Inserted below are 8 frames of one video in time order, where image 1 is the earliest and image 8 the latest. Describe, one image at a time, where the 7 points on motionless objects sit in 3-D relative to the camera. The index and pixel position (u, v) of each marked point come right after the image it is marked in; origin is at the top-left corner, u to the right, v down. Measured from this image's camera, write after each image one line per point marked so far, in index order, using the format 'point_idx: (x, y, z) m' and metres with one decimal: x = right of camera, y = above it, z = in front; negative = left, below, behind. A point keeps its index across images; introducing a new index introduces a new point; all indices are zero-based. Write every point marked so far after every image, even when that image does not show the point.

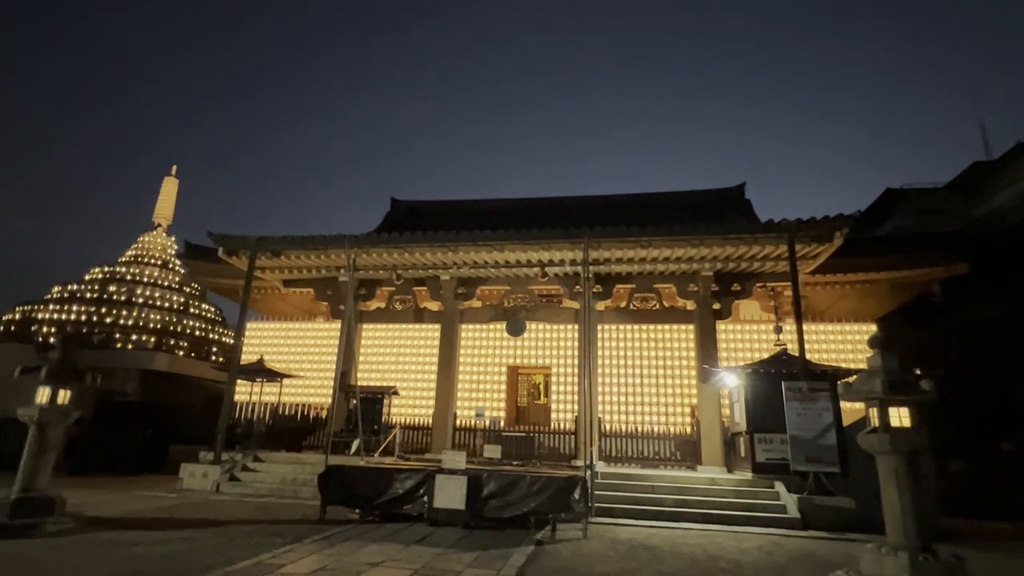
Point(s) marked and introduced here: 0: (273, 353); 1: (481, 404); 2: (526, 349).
0: (-6.9, -2.0, +16.4) m
1: (-0.8, -3.0, +14.6) m
2: (+0.3, -1.6, +14.8) m
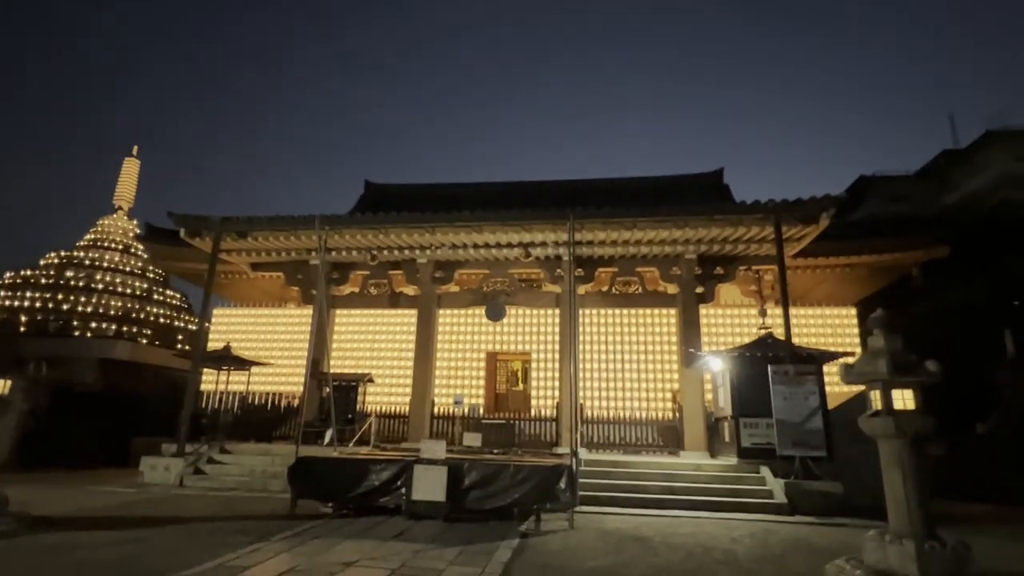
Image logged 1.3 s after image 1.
0: (-7.5, -1.5, +15.7) m
1: (-1.4, -2.6, +14.2) m
2: (-0.2, -1.2, +14.4) m
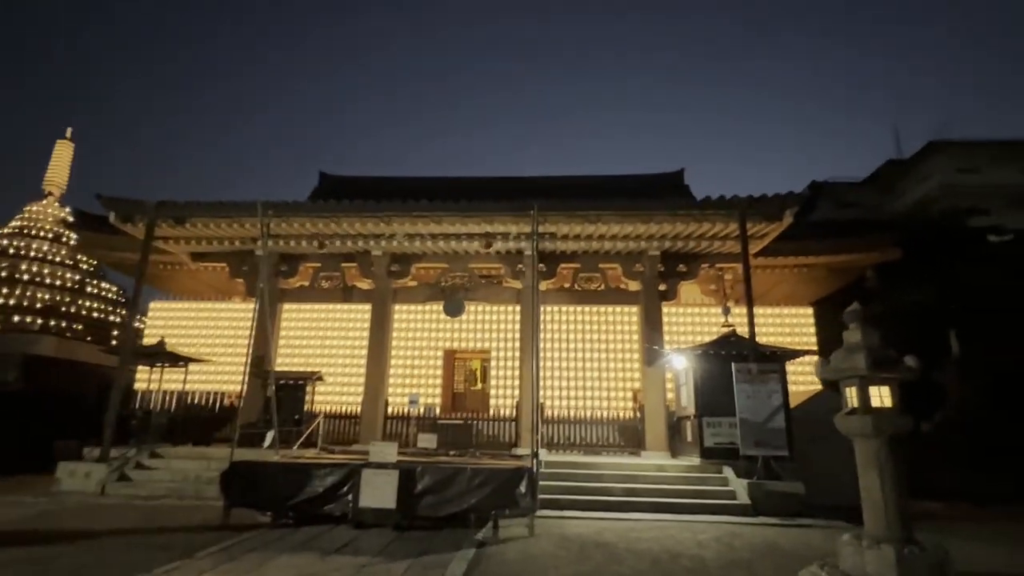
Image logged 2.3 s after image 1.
0: (-8.6, -1.3, +14.6) m
1: (-2.4, -2.5, +13.6) m
2: (-1.2, -1.1, +13.9) m
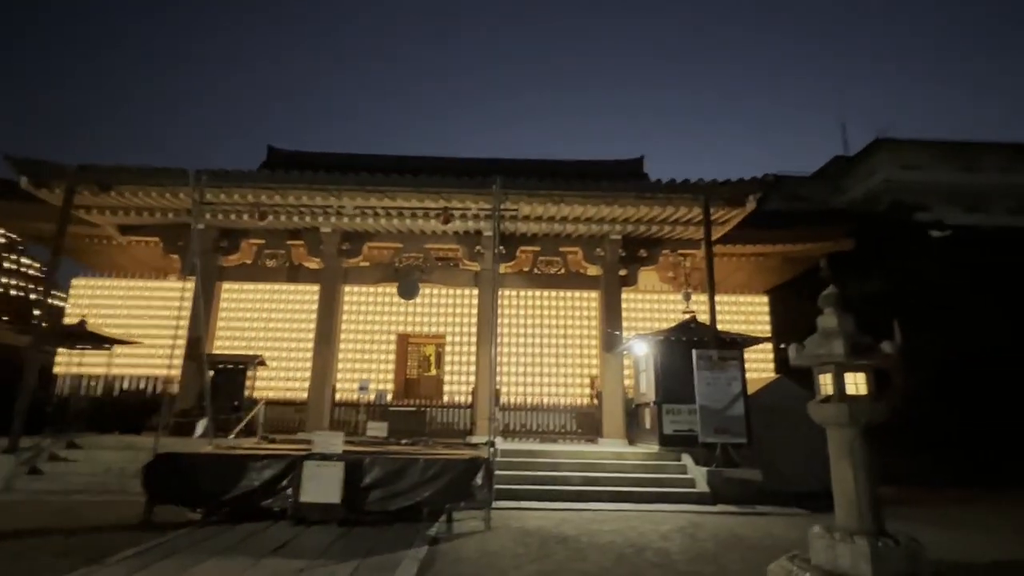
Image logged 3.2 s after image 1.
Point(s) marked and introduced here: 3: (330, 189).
0: (-9.7, -0.7, +13.5) m
1: (-3.4, -2.0, +12.9) m
2: (-2.3, -0.6, +13.3) m
3: (-3.4, +1.8, +10.3) m
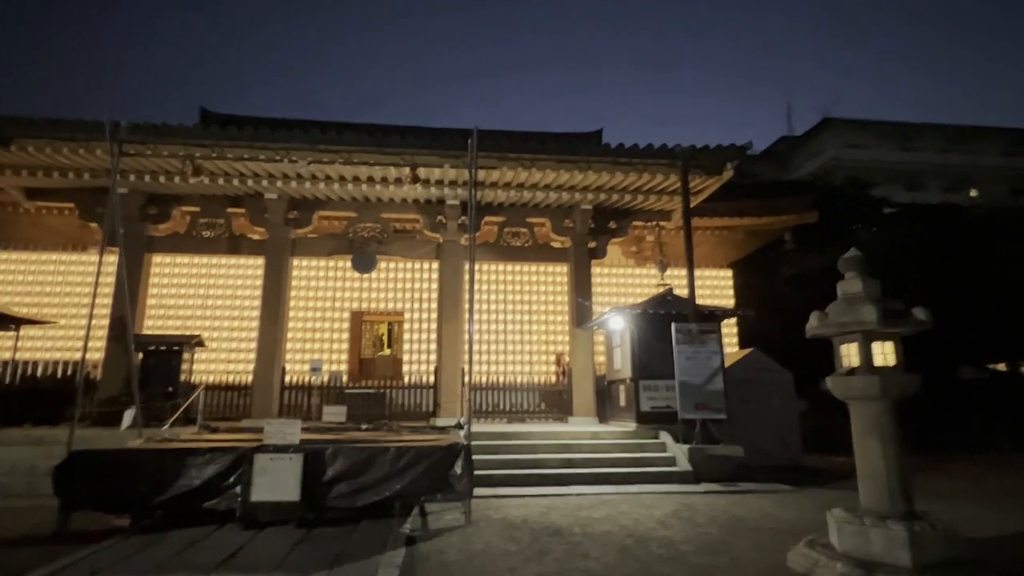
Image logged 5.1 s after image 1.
0: (-10.5, -0.2, +11.8) m
1: (-4.2, -1.4, +11.9) m
2: (-3.1, 0.0, +12.4) m
3: (-3.9, +2.3, +9.2) m
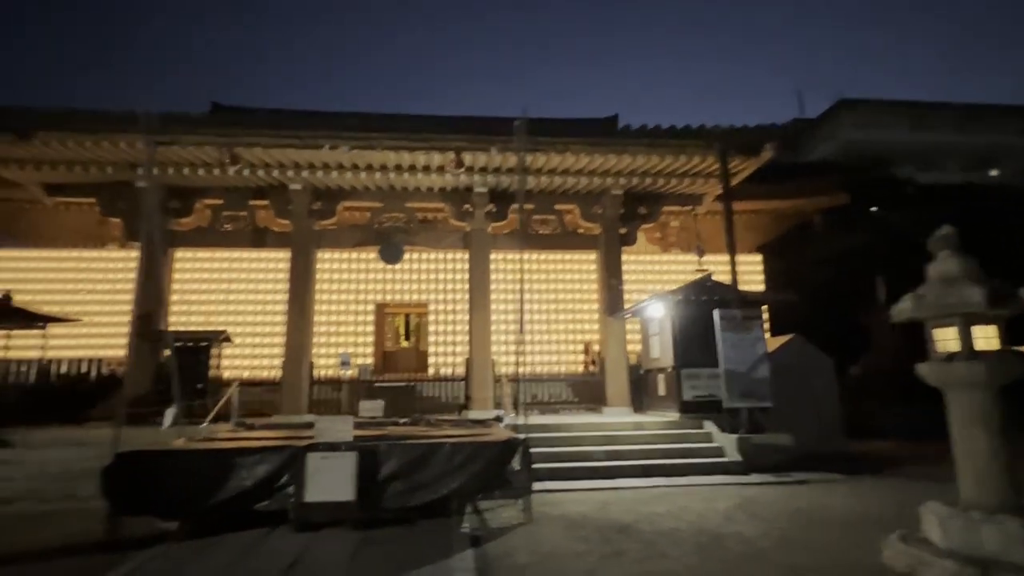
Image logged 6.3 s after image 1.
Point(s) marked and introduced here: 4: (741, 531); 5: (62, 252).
0: (-9.9, -0.1, +11.7) m
1: (-3.5, -1.3, +11.7) m
2: (-2.4, +0.2, +12.1) m
3: (-3.3, +2.4, +8.9) m
4: (+2.1, -2.2, +5.1) m
5: (-9.4, +0.8, +11.8) m
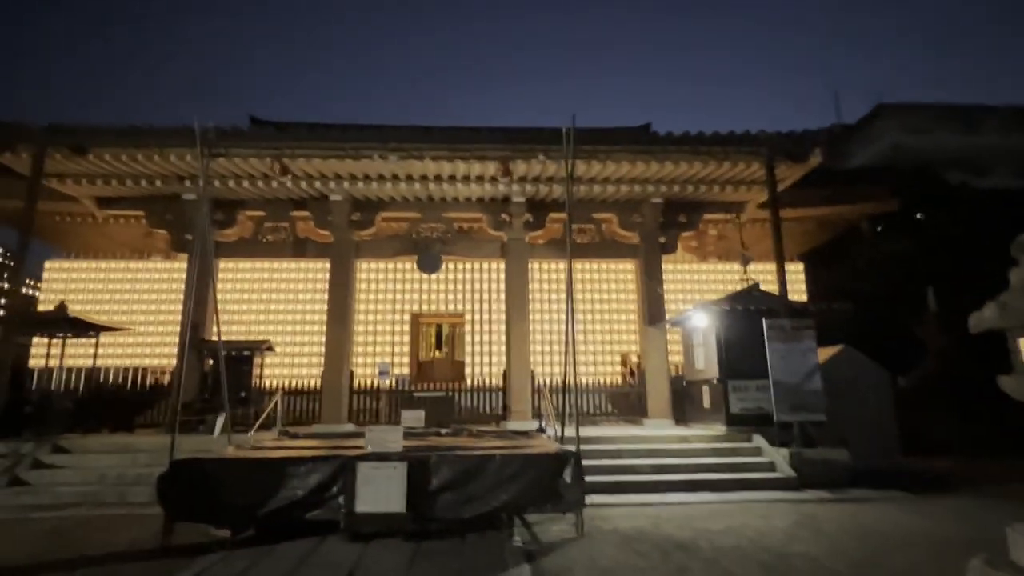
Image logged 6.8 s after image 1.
0: (-9.1, -0.3, +12.0) m
1: (-2.7, -1.5, +11.8) m
2: (-1.6, 0.0, +12.1) m
3: (-2.7, +2.3, +9.0) m
4: (+2.6, -2.3, +4.9) m
5: (-8.6, +0.5, +12.1) m
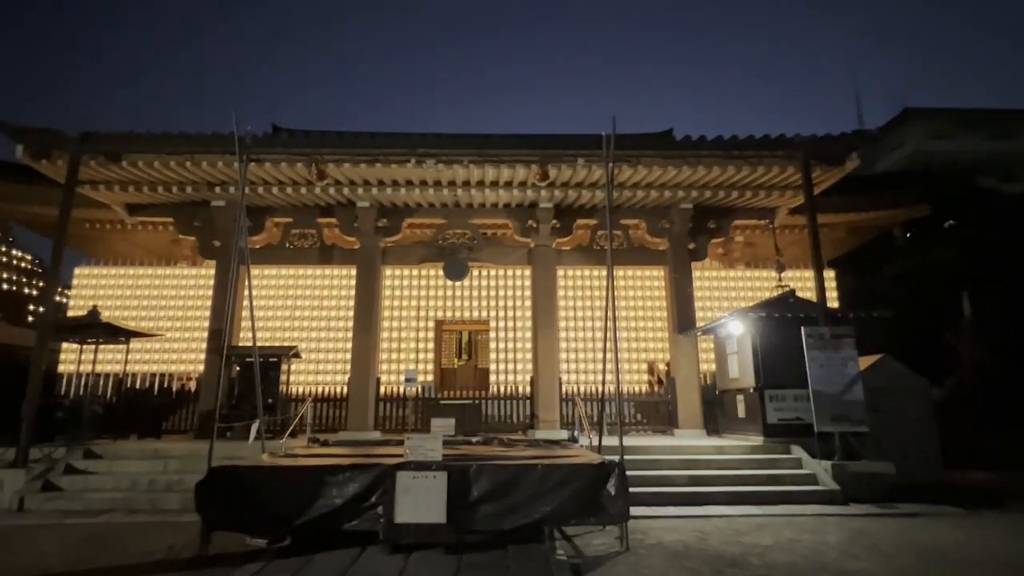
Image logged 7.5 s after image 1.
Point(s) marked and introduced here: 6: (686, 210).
0: (-8.5, -0.5, +12.1) m
1: (-2.2, -1.6, +11.7) m
2: (-1.1, -0.2, +12.1) m
3: (-2.2, +2.2, +9.0) m
4: (+2.9, -2.3, +4.7) m
5: (-8.1, +0.4, +12.2) m
6: (+3.5, +1.6, +11.3) m
